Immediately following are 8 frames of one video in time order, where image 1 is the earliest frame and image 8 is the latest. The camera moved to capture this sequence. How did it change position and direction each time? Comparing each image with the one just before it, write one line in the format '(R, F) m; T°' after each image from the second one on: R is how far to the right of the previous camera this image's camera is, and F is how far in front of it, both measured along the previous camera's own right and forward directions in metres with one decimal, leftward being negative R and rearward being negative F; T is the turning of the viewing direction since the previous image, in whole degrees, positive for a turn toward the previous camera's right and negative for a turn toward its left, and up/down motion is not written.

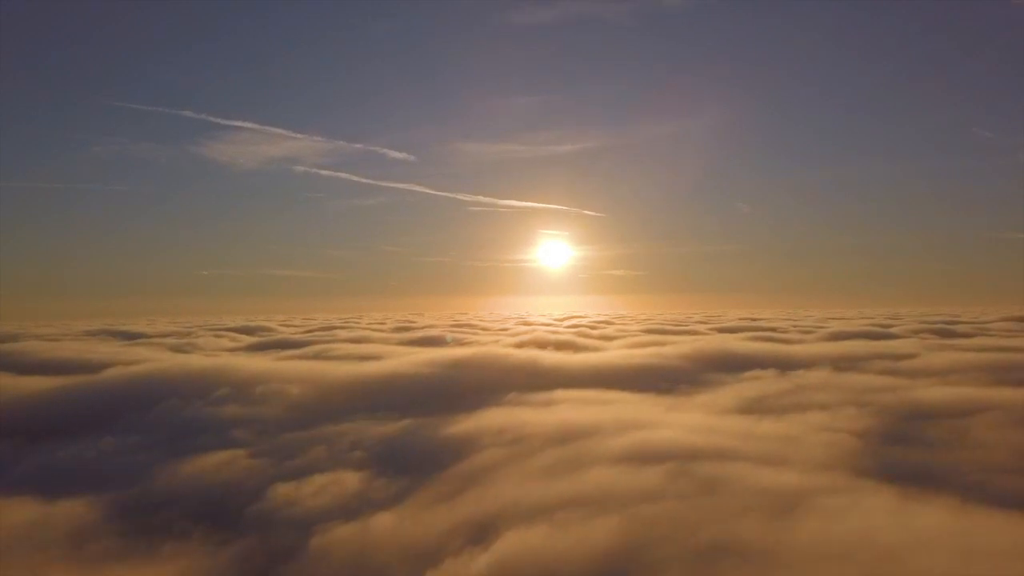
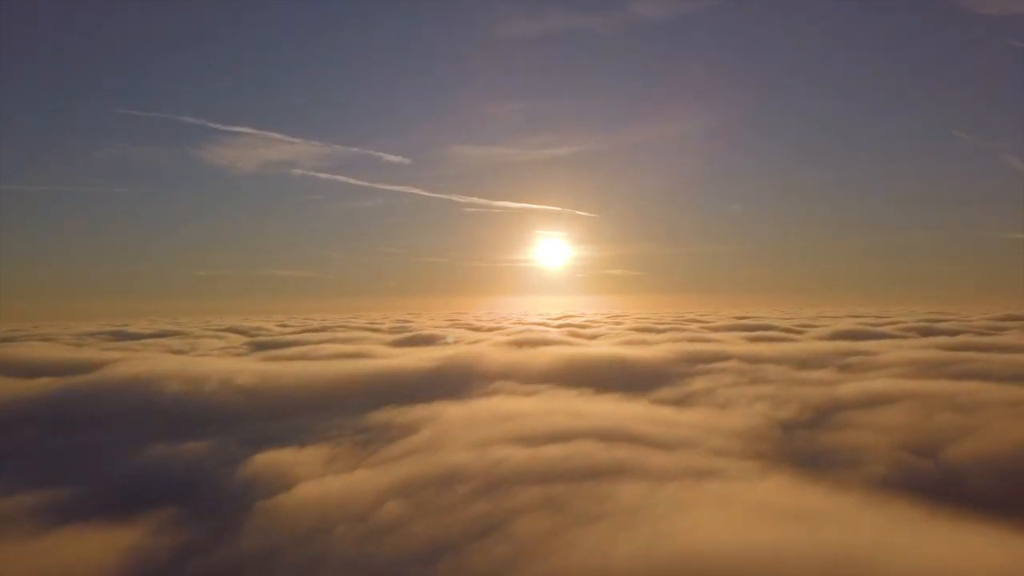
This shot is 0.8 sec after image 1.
(+1.8, -2.2) m; -2°
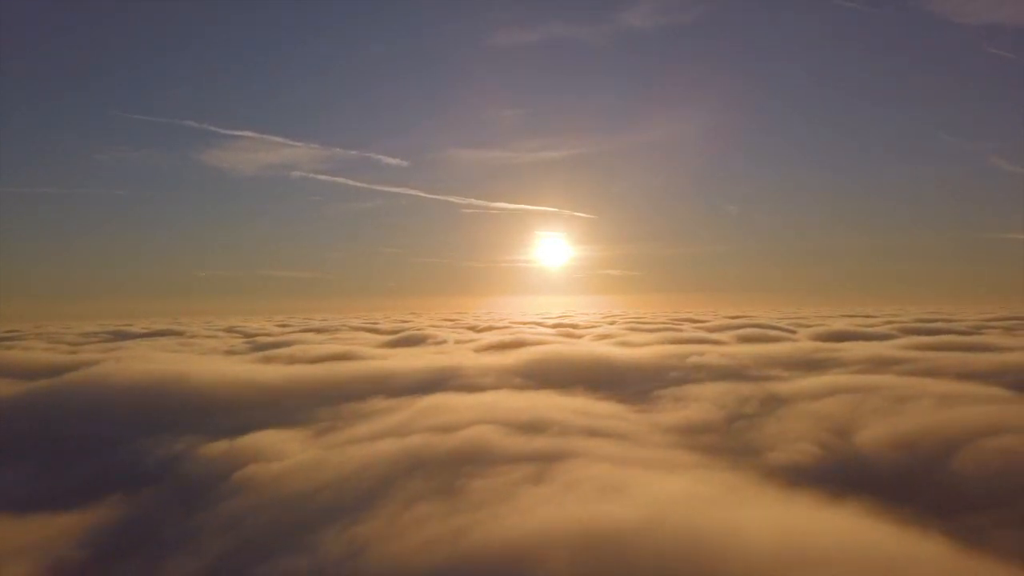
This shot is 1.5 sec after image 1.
(+0.7, -1.5) m; 0°
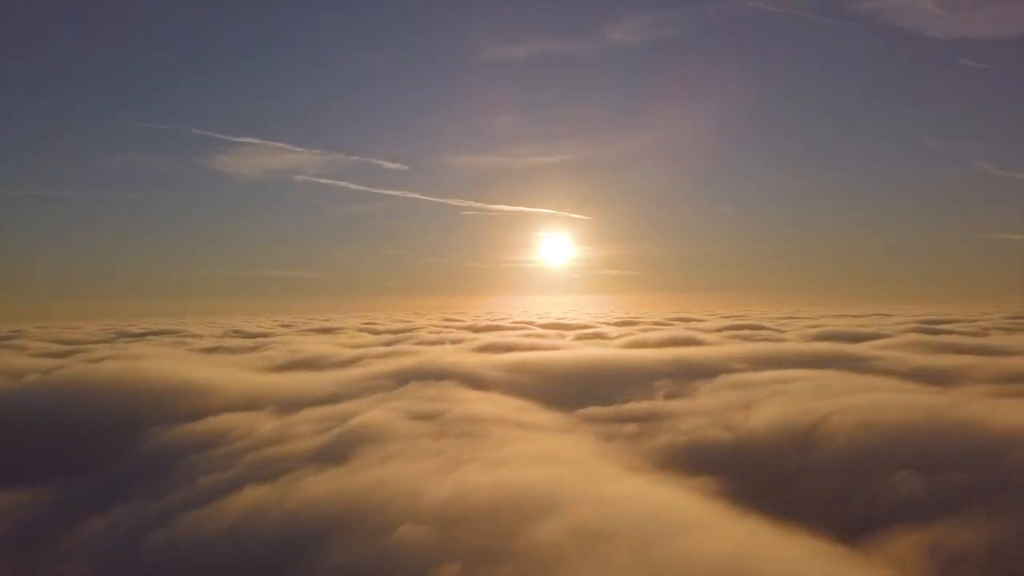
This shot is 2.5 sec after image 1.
(+1.1, -2.5) m; 0°
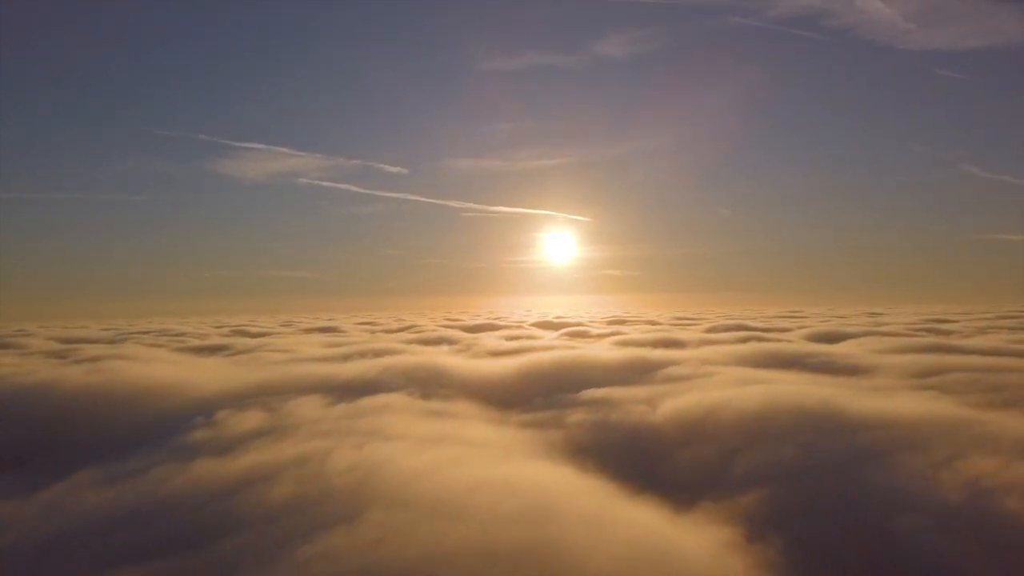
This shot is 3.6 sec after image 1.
(+1.1, -2.5) m; 0°
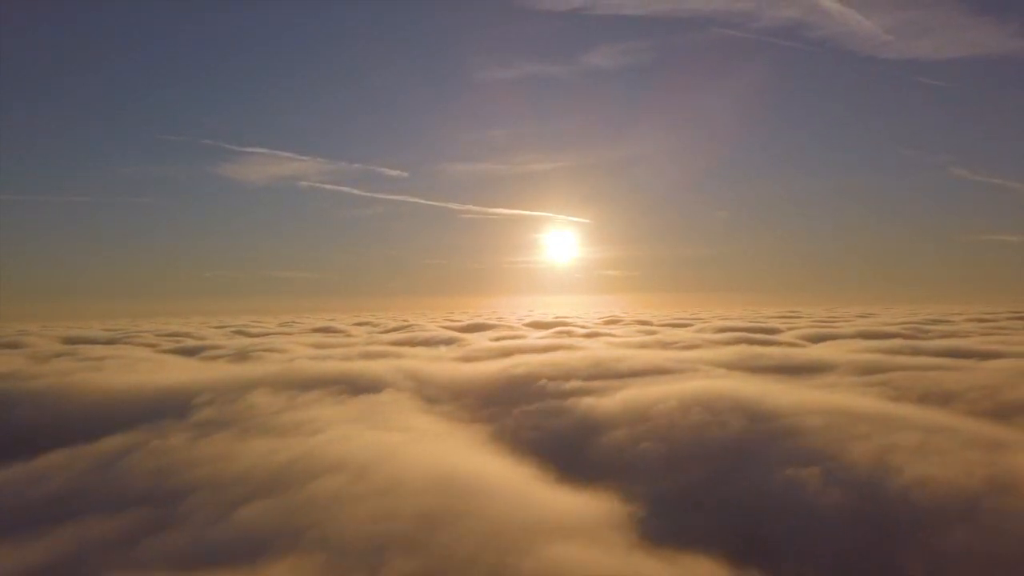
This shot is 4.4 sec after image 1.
(+0.8, -1.9) m; 0°
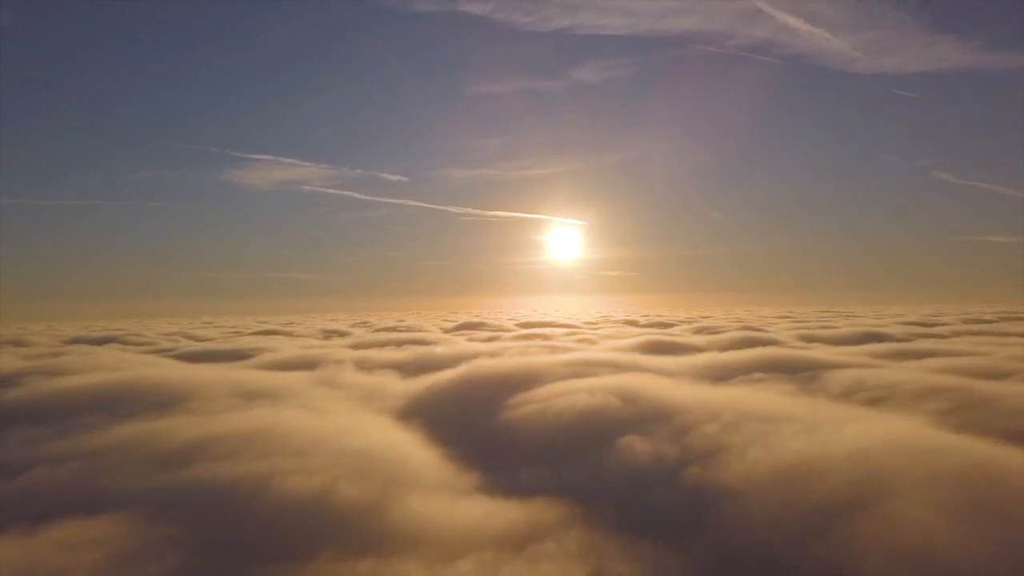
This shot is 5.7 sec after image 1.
(+1.3, -3.1) m; 0°
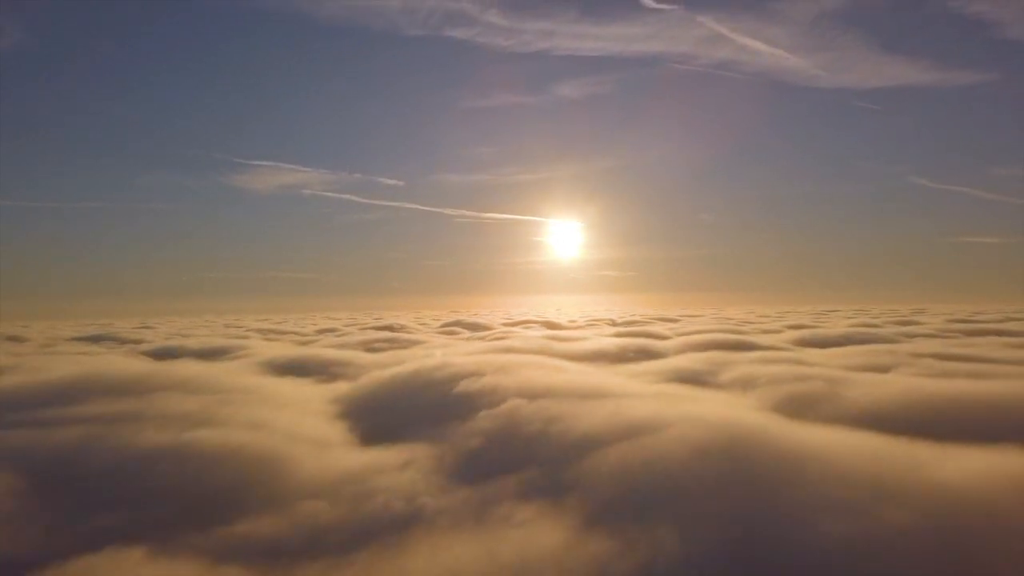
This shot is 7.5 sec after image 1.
(+1.7, -4.1) m; 0°
